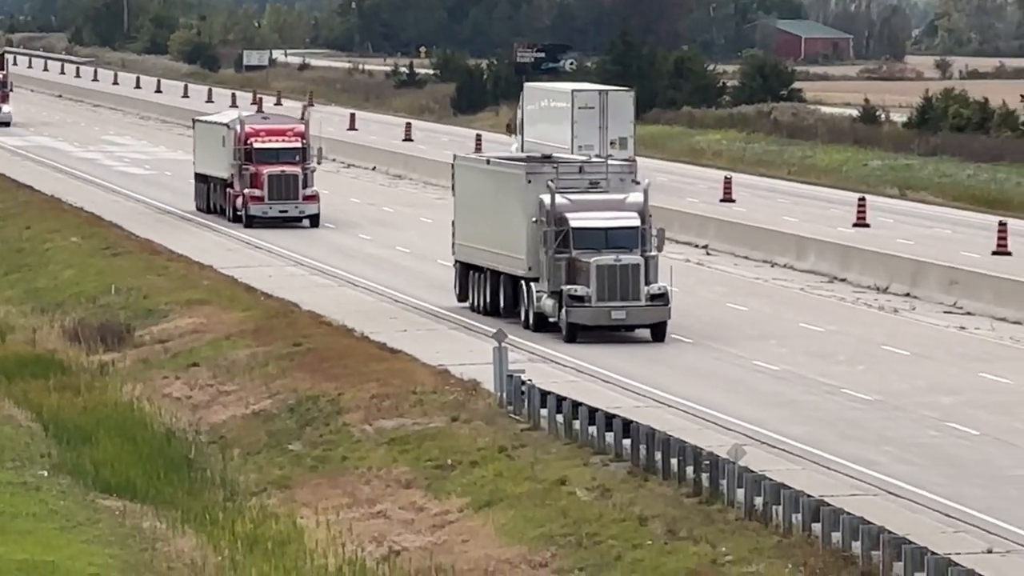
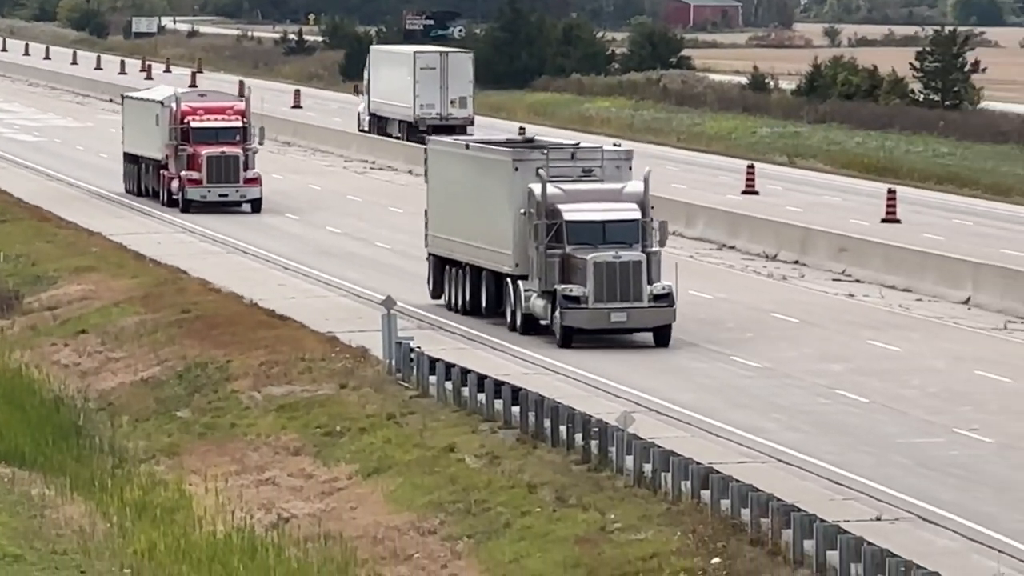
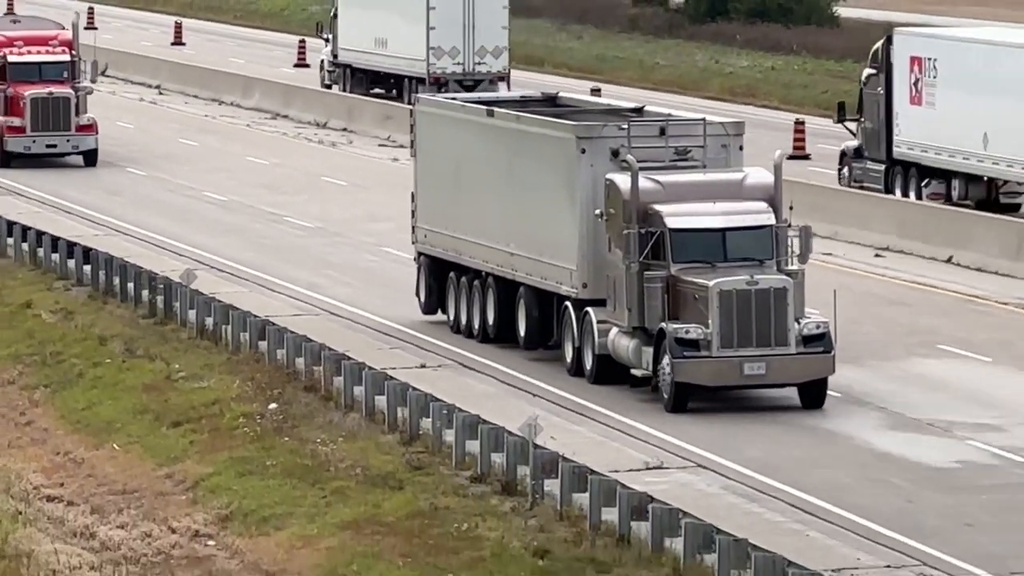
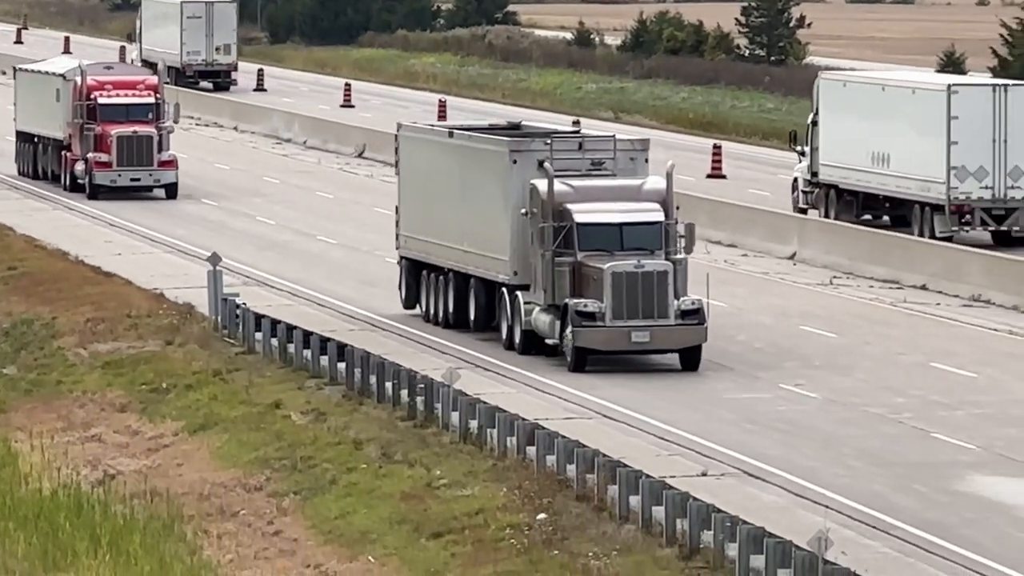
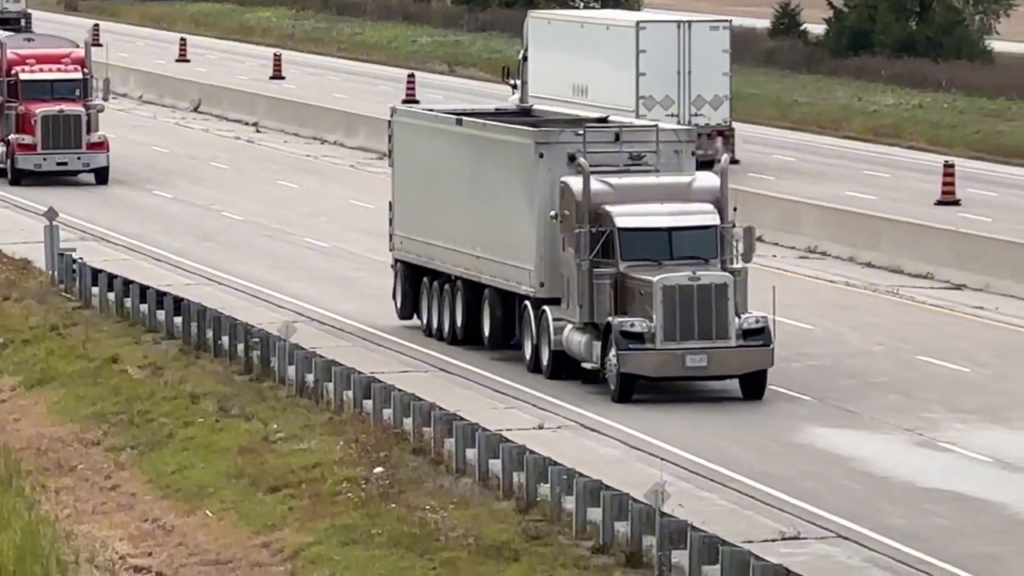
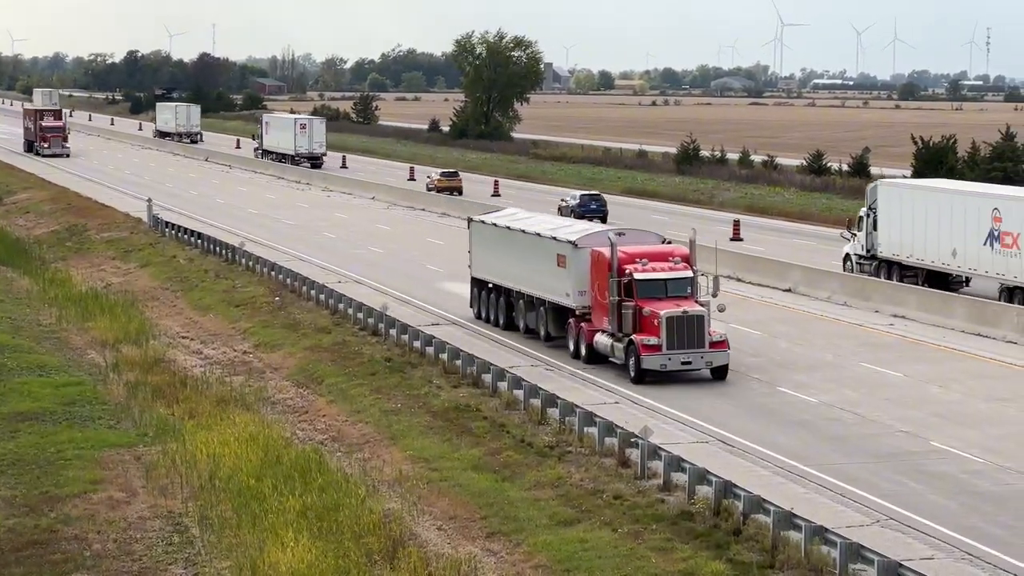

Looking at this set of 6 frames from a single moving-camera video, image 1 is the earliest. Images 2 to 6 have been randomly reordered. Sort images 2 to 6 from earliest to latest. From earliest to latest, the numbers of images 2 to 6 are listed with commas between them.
2, 4, 5, 3, 6
